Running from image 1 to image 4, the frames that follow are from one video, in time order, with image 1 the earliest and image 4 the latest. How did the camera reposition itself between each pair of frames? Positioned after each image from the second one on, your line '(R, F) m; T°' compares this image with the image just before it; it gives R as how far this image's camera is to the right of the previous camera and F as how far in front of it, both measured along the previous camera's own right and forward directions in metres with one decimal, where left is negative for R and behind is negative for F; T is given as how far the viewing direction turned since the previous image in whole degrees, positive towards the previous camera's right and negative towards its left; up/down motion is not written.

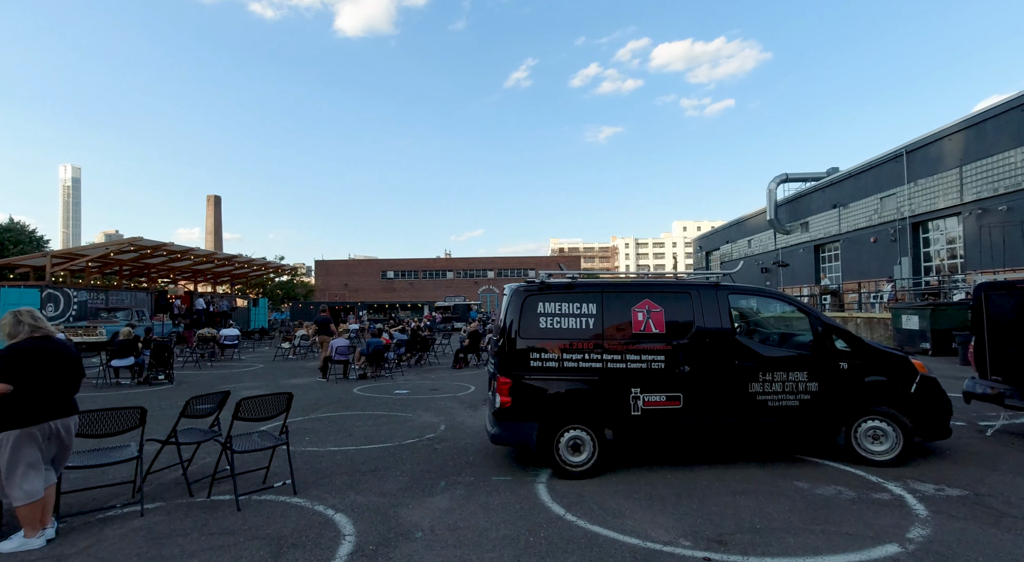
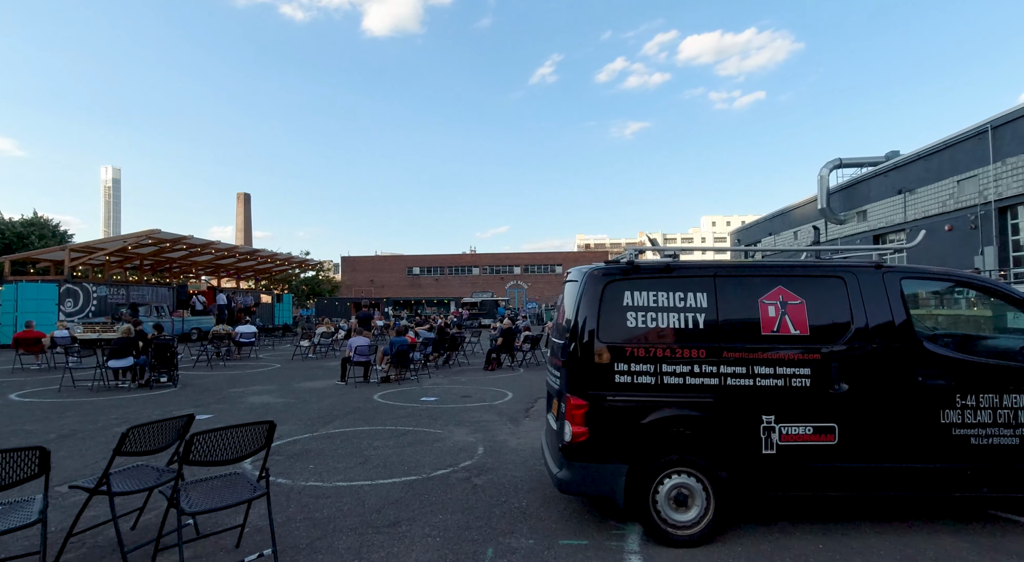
(-0.3, +1.5) m; -3°
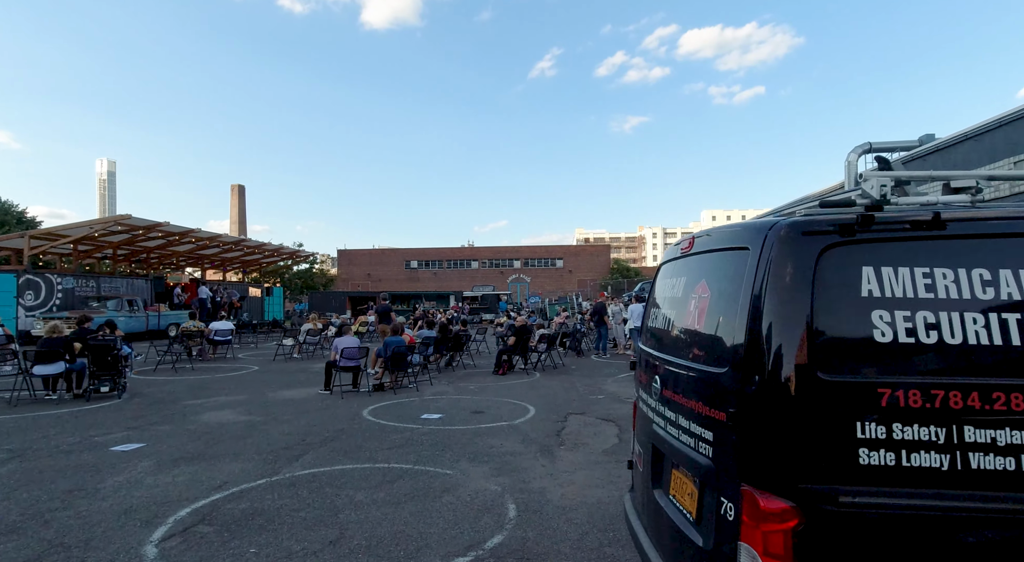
(-0.3, +1.9) m; 0°
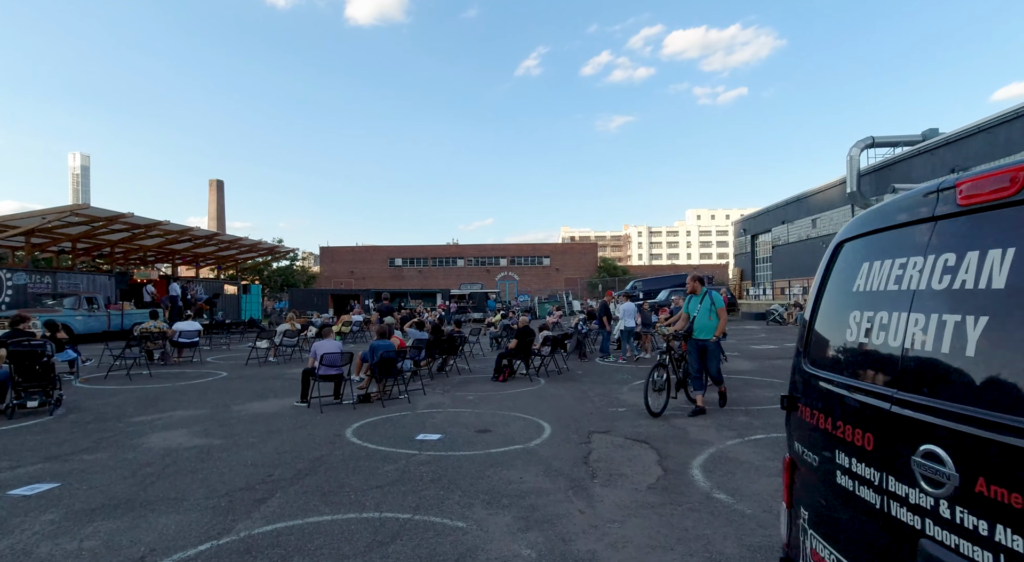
(-0.3, +1.3) m; +2°
